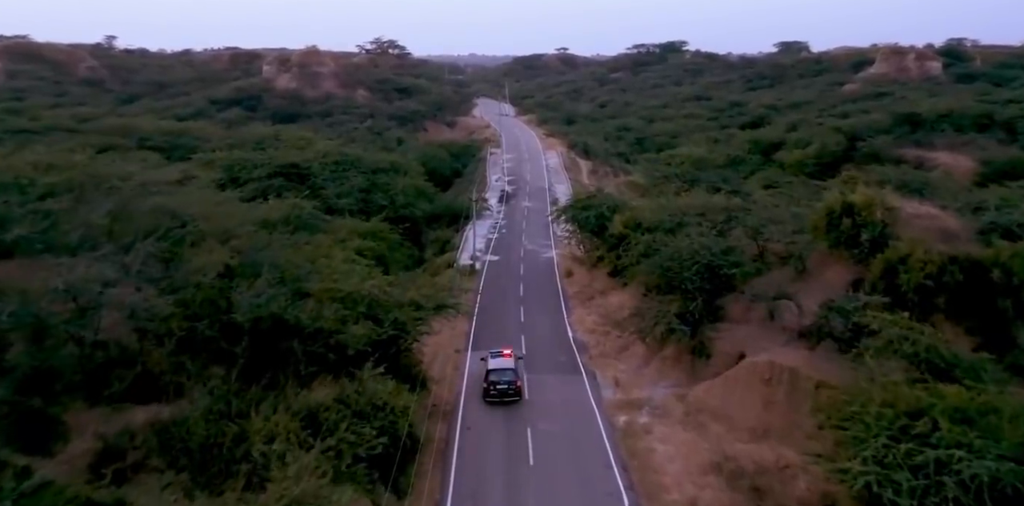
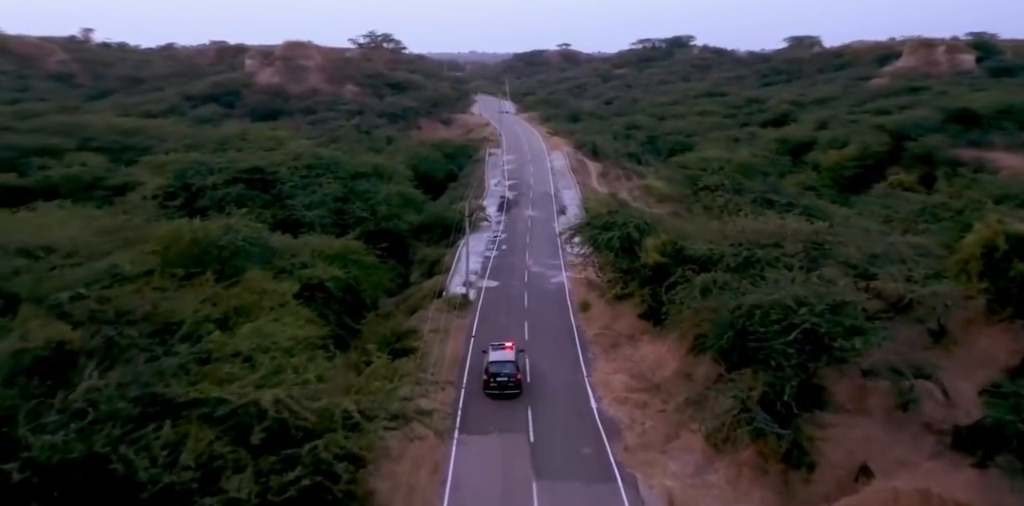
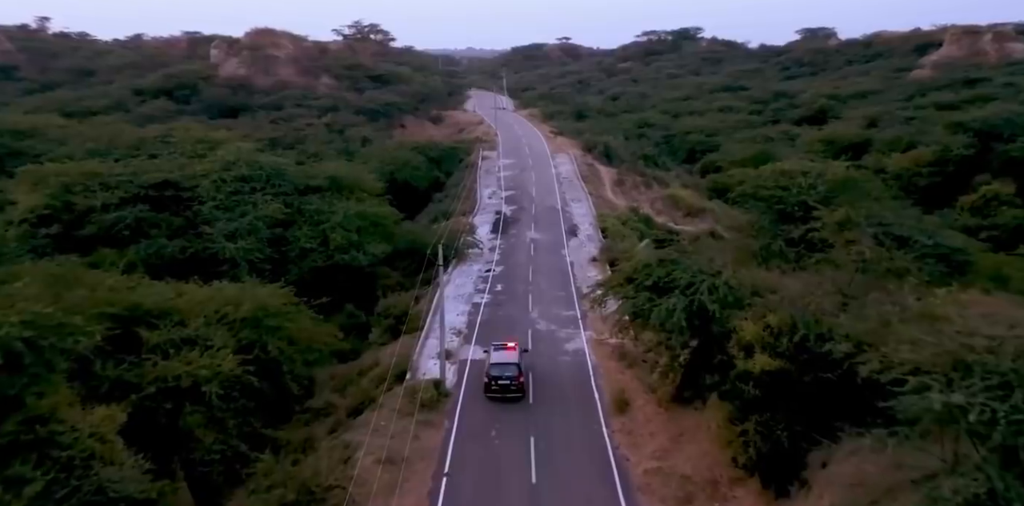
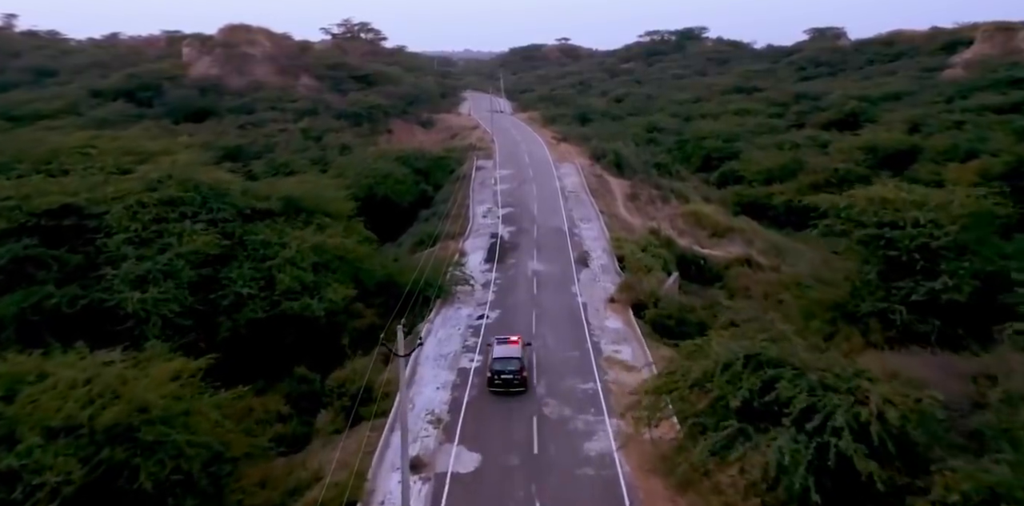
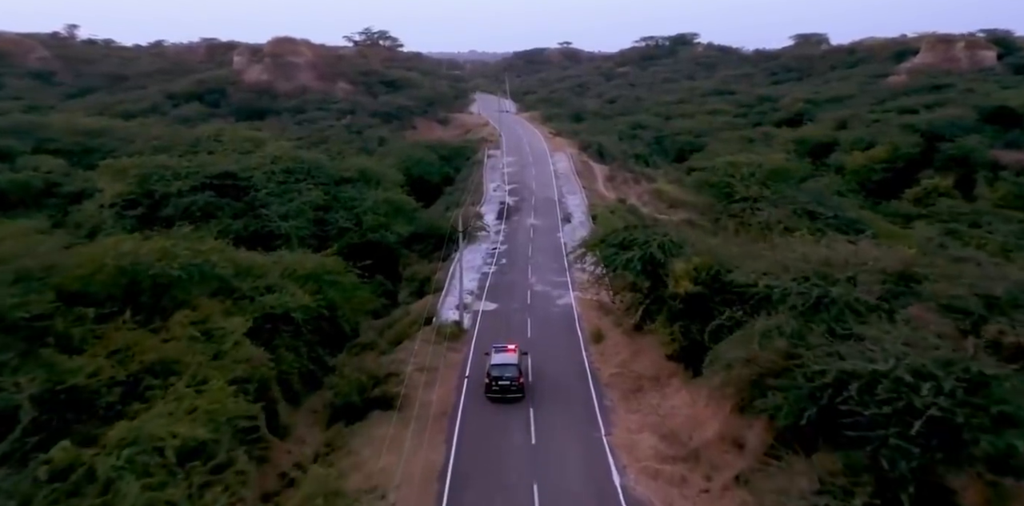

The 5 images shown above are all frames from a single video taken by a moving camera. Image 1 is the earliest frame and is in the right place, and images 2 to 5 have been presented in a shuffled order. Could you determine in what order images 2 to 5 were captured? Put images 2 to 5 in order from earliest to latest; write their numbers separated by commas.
2, 5, 3, 4
